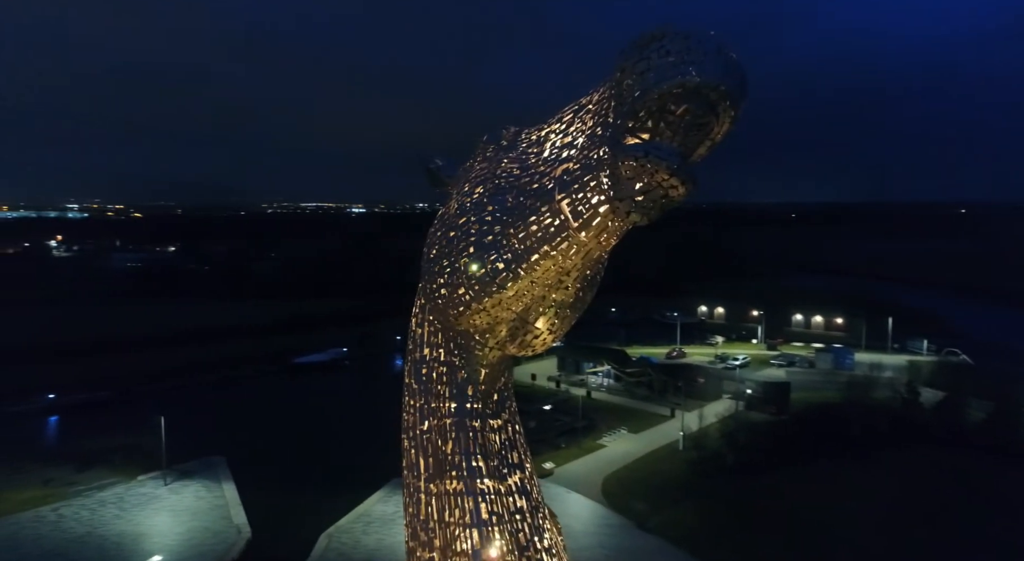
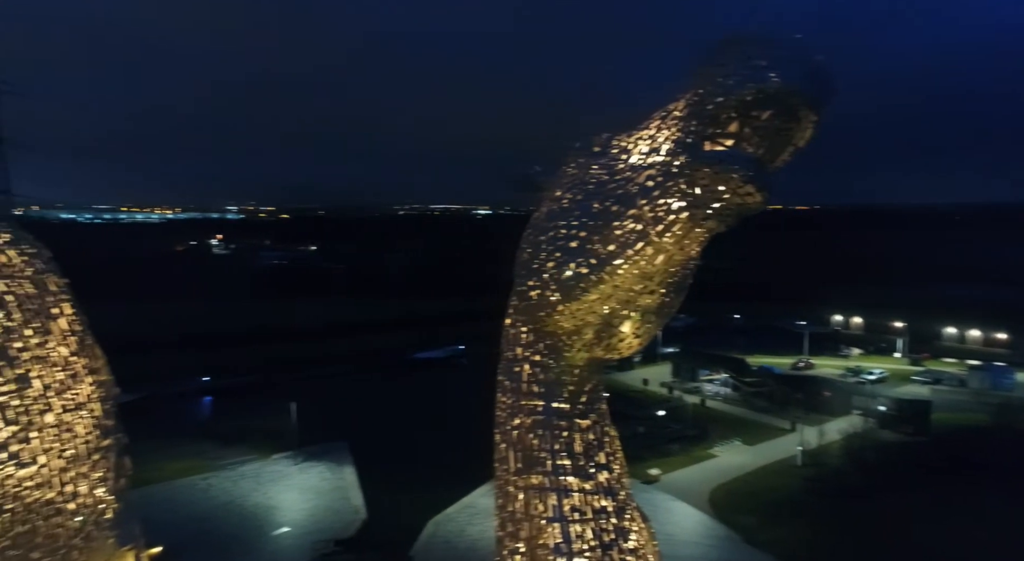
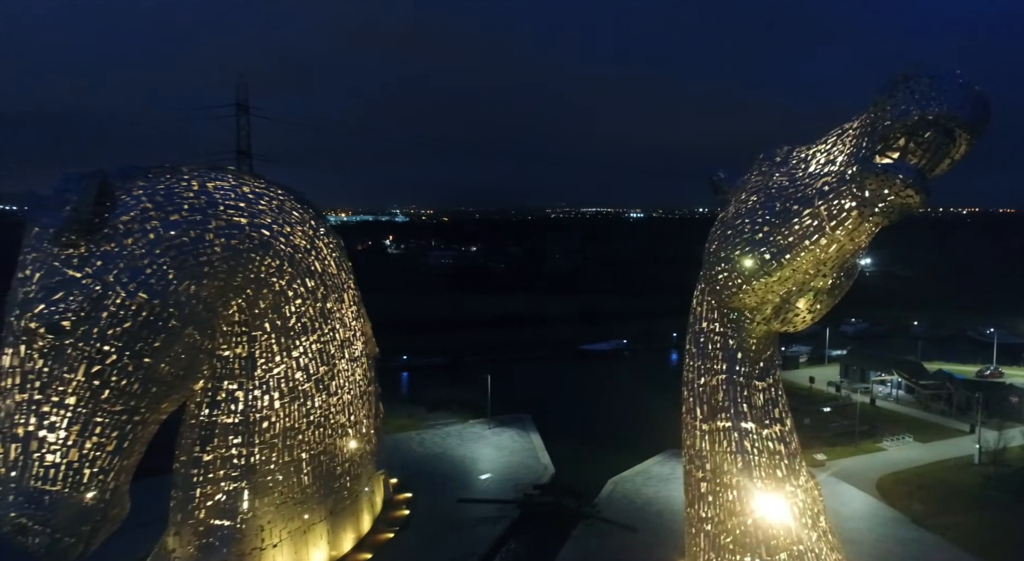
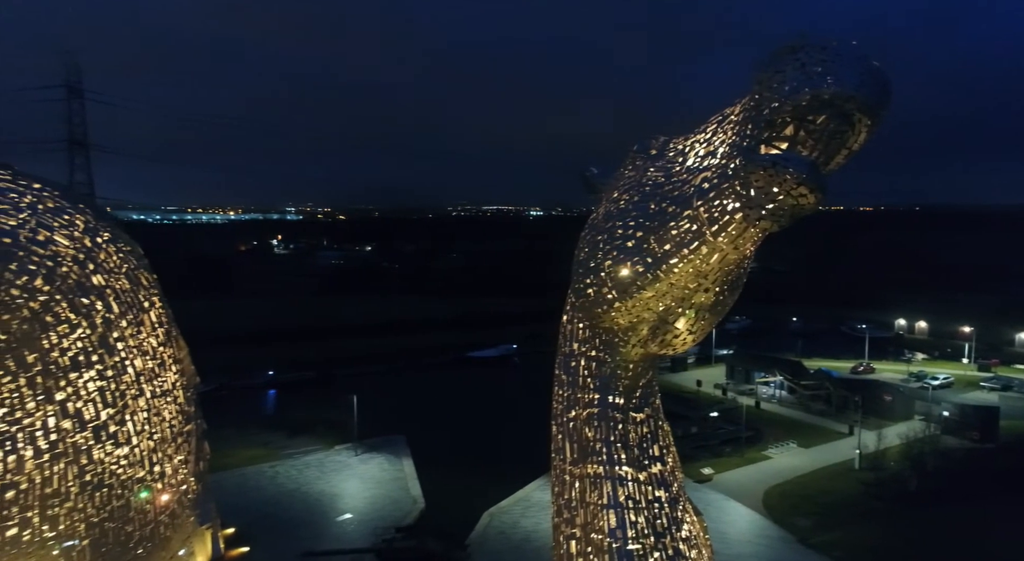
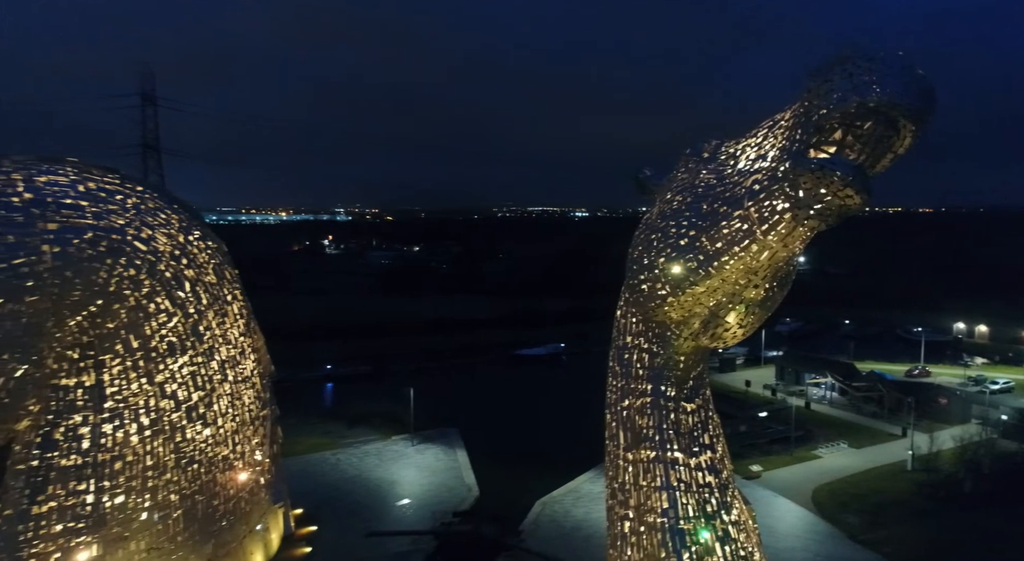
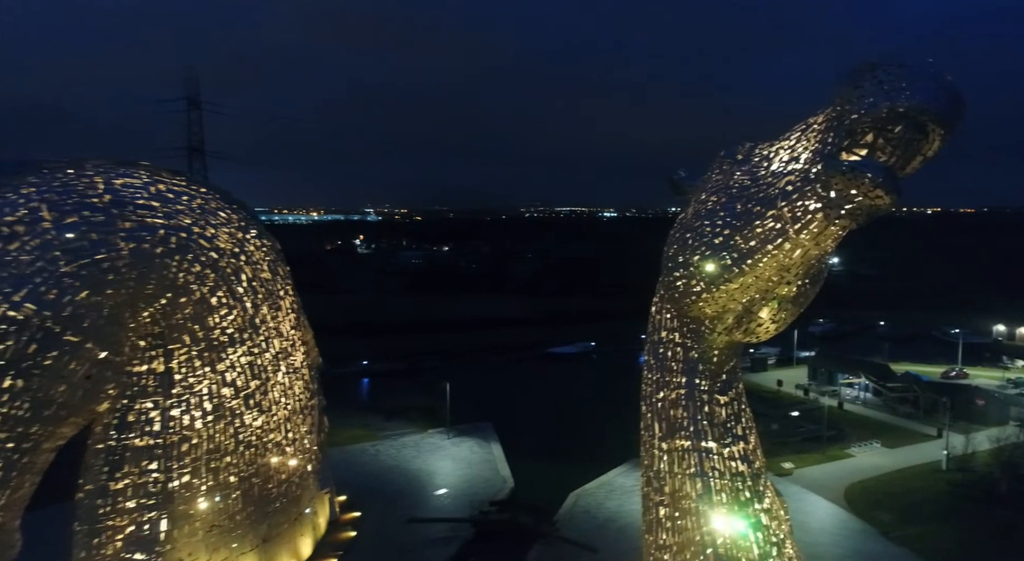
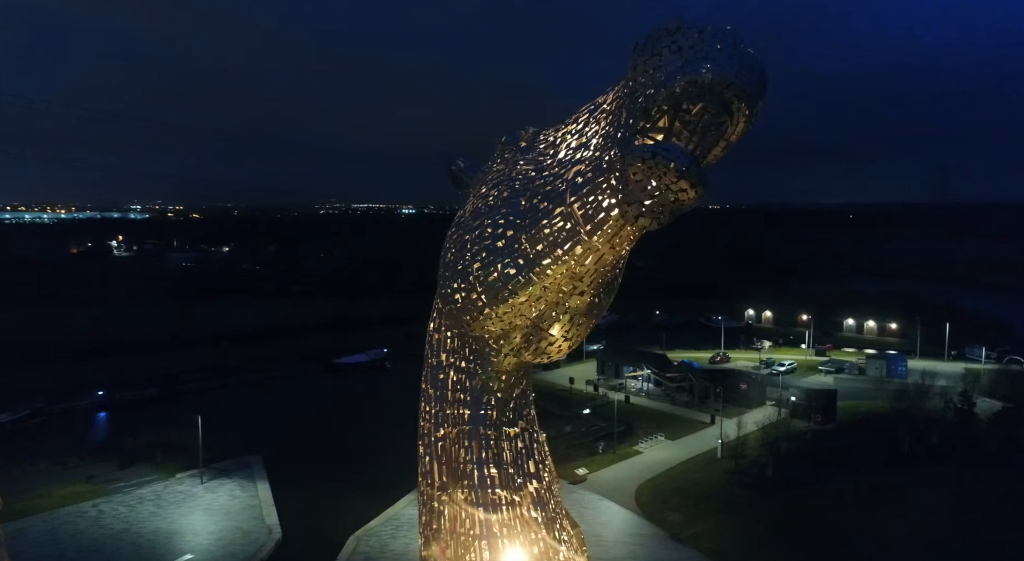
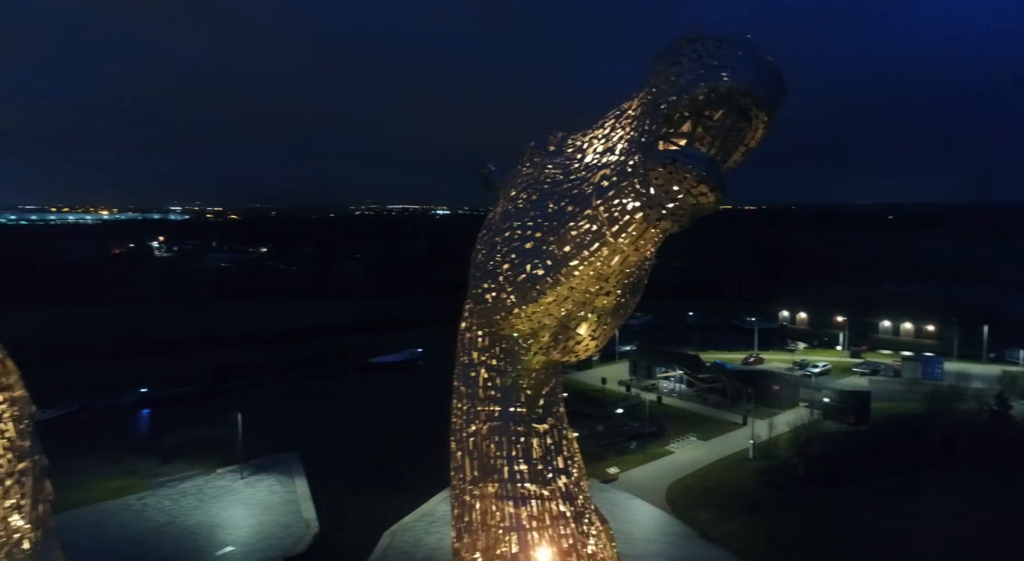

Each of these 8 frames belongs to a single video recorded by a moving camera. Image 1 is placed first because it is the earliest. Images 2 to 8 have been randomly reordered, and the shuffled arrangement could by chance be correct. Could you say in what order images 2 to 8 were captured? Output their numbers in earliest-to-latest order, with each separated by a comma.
7, 8, 2, 4, 5, 6, 3
